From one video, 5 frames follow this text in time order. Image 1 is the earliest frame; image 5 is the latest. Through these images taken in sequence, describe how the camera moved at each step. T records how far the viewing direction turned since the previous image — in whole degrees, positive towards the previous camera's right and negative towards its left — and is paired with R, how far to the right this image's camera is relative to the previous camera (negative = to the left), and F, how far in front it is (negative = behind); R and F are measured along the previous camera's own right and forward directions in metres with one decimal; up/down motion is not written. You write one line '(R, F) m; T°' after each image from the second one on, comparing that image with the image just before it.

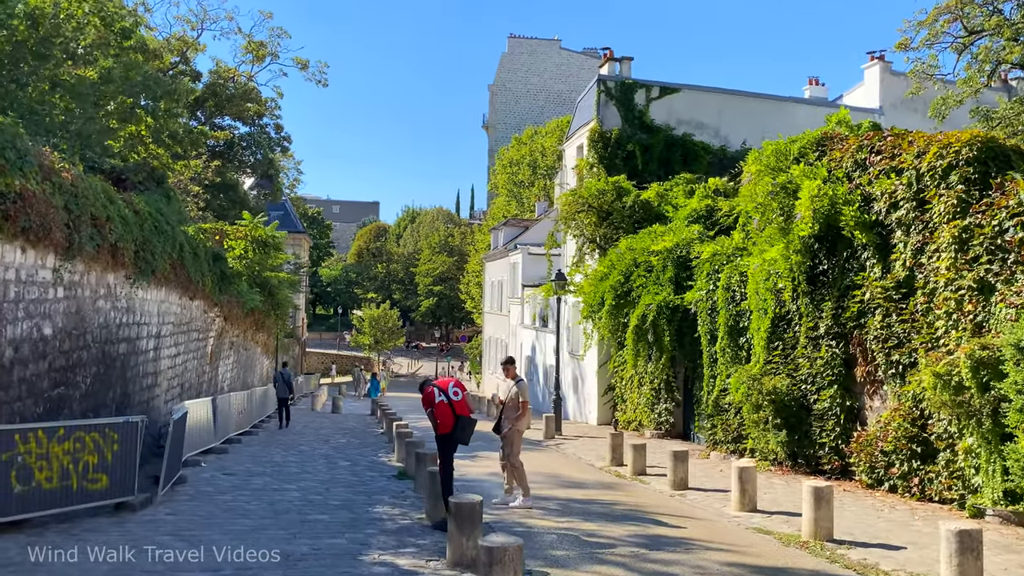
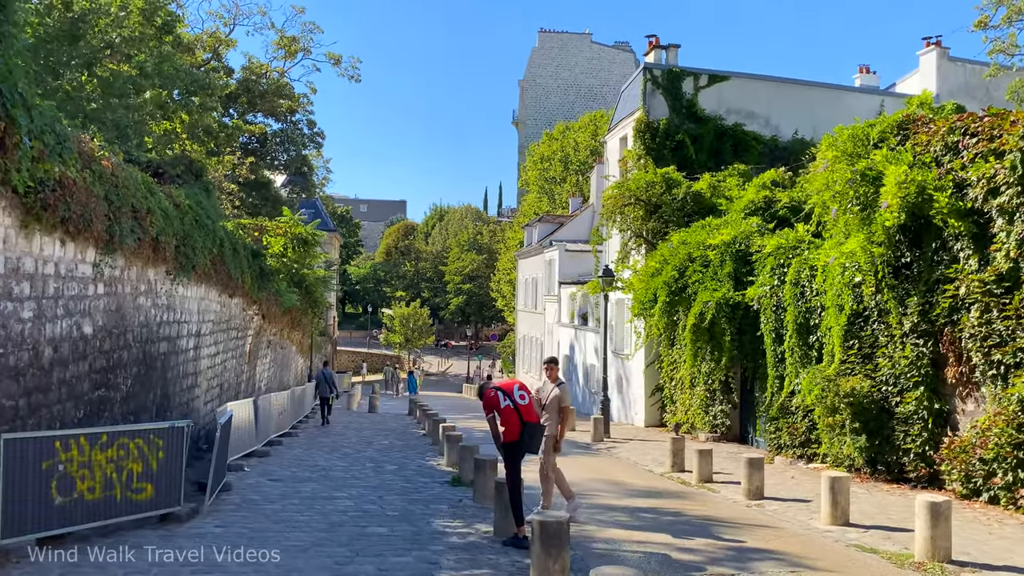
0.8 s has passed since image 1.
(-0.5, +0.7) m; -2°
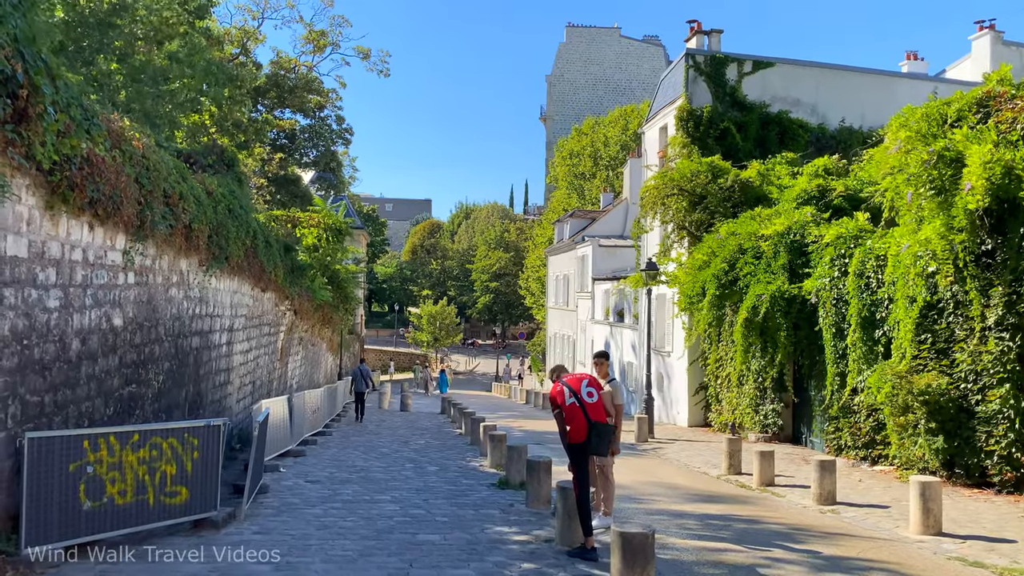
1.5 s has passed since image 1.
(-0.3, +0.6) m; -2°
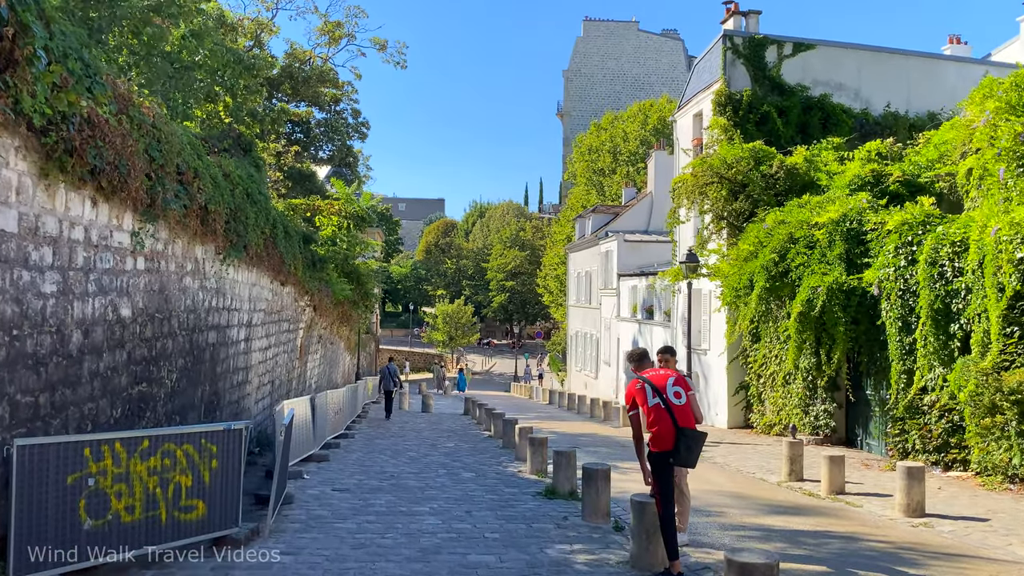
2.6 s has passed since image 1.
(-0.4, +0.9) m; -1°
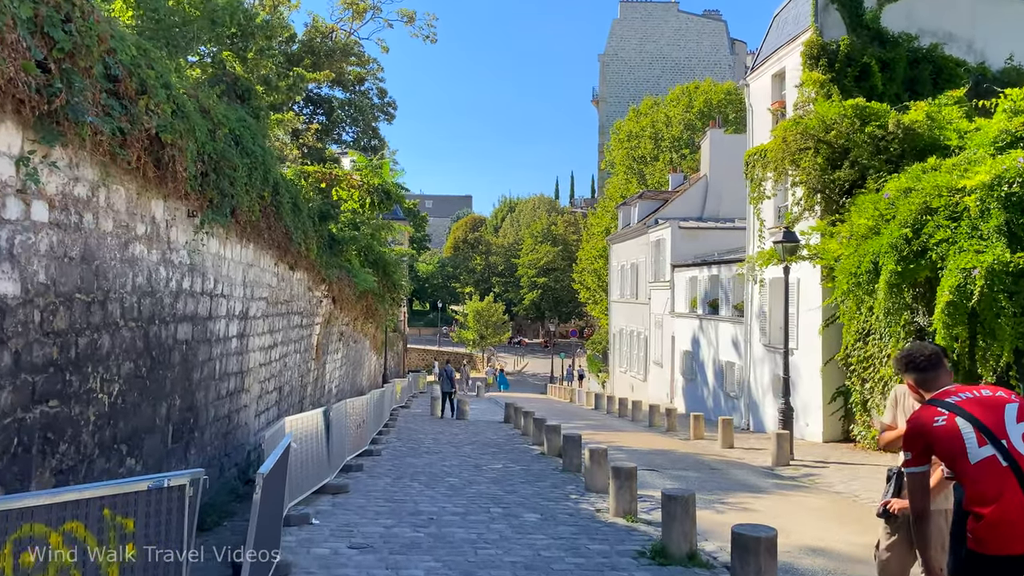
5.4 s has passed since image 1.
(-0.5, +2.7) m; -2°
